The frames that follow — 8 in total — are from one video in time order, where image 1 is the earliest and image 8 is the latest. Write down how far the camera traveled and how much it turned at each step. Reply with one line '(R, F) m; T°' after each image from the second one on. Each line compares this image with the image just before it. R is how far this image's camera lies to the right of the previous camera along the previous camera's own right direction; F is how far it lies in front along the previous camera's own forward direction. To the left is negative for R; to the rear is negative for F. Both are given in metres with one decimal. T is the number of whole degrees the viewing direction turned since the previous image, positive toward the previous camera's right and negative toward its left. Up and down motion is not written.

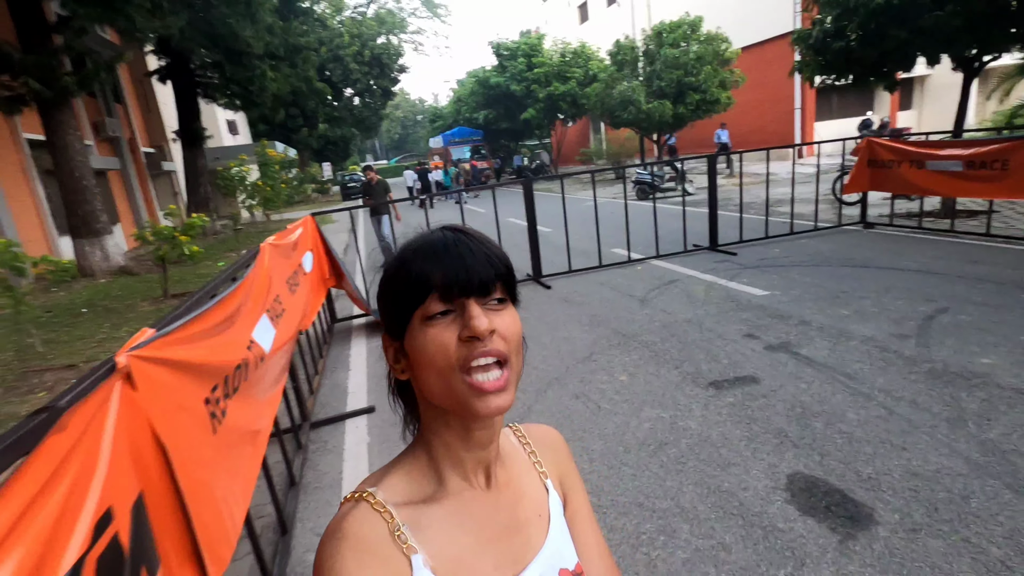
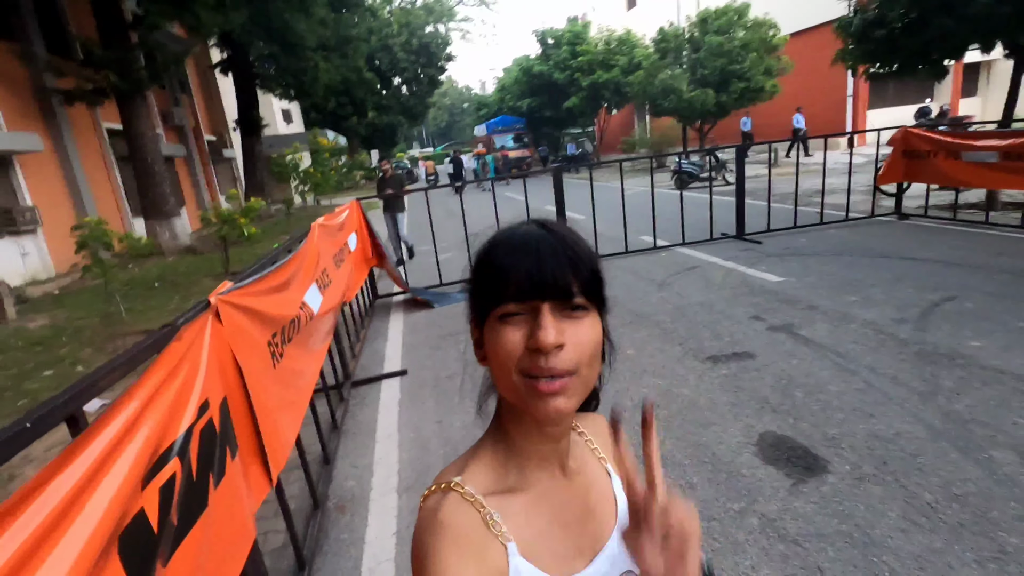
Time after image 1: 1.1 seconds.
(+0.2, -0.5) m; -5°
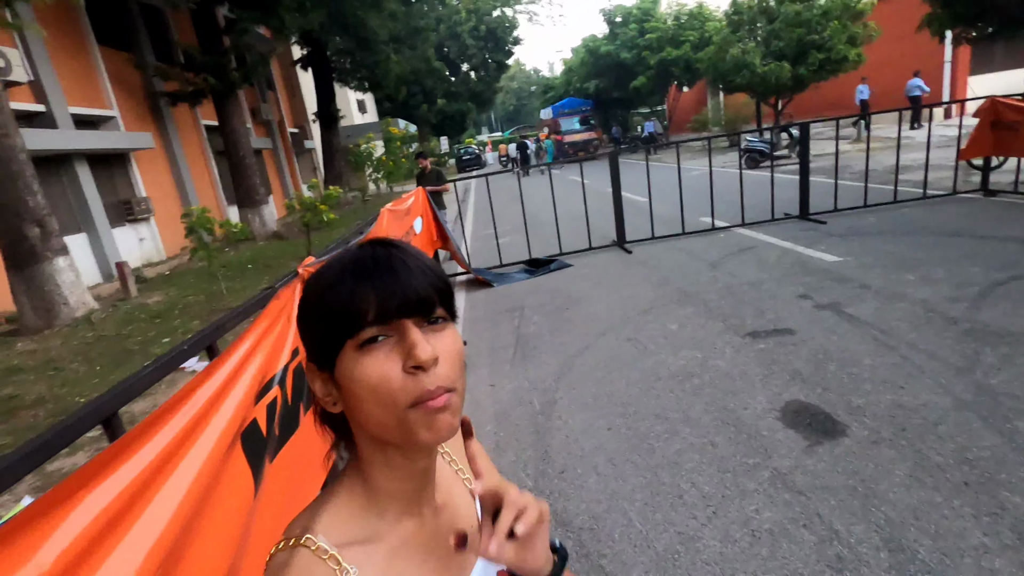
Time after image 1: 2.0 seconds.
(+0.2, -0.4) m; -7°
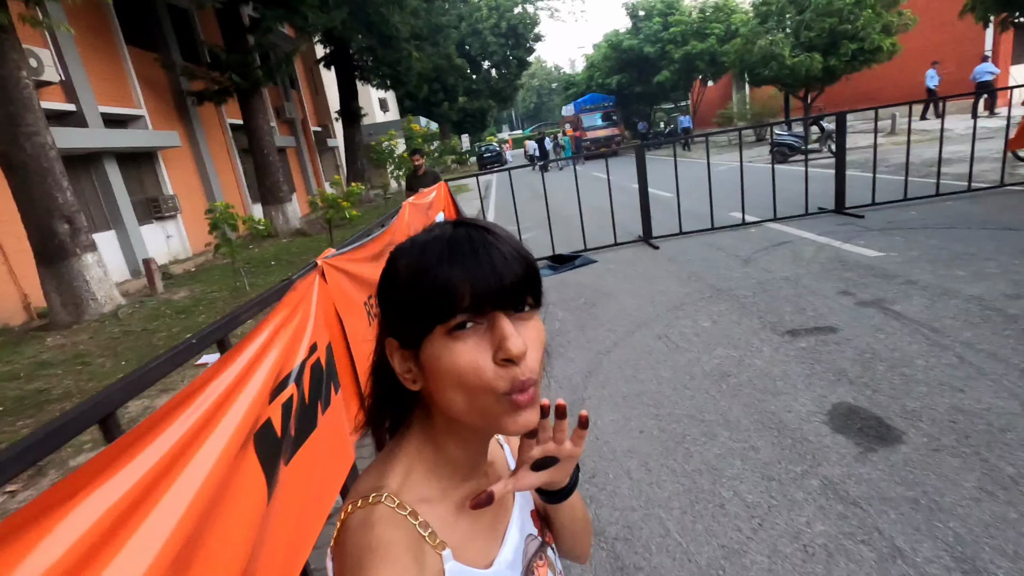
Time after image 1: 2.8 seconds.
(0.0, +0.2) m; -2°
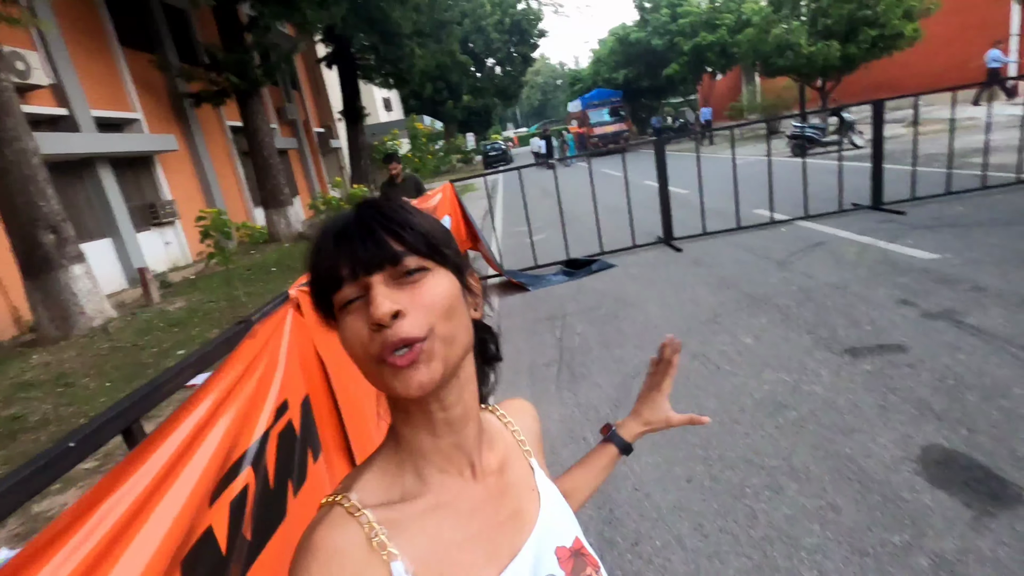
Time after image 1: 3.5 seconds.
(-0.1, +0.5) m; -1°
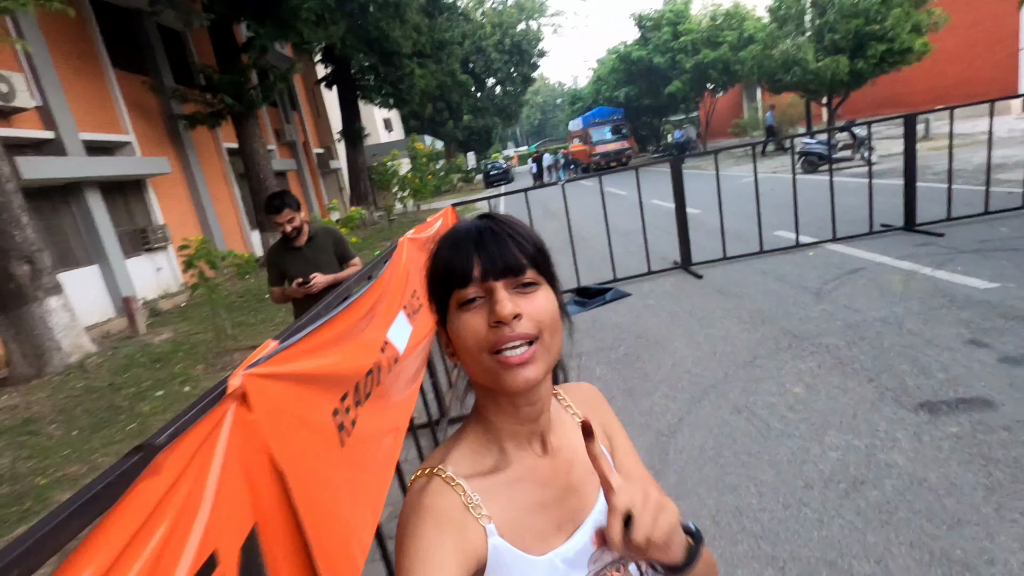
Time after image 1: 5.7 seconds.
(-0.1, +0.5) m; 0°
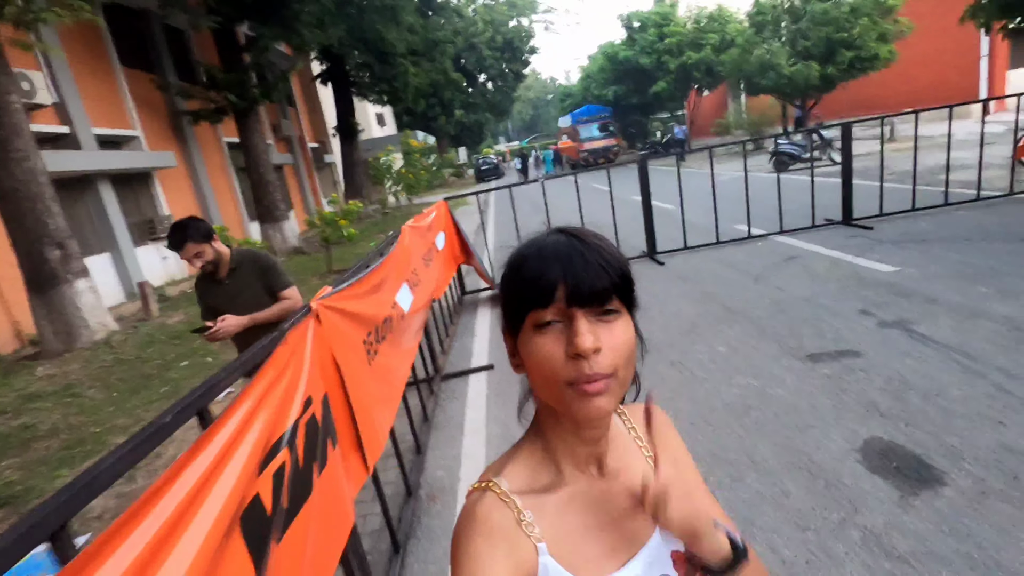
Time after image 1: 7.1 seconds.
(+0.1, -0.9) m; +1°
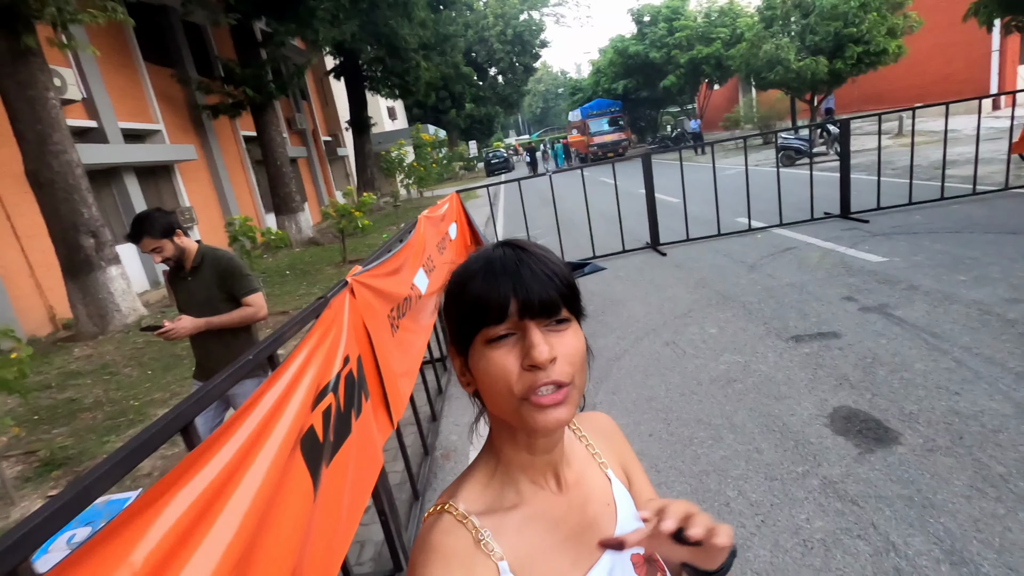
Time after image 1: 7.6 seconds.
(0.0, -0.4) m; -1°
